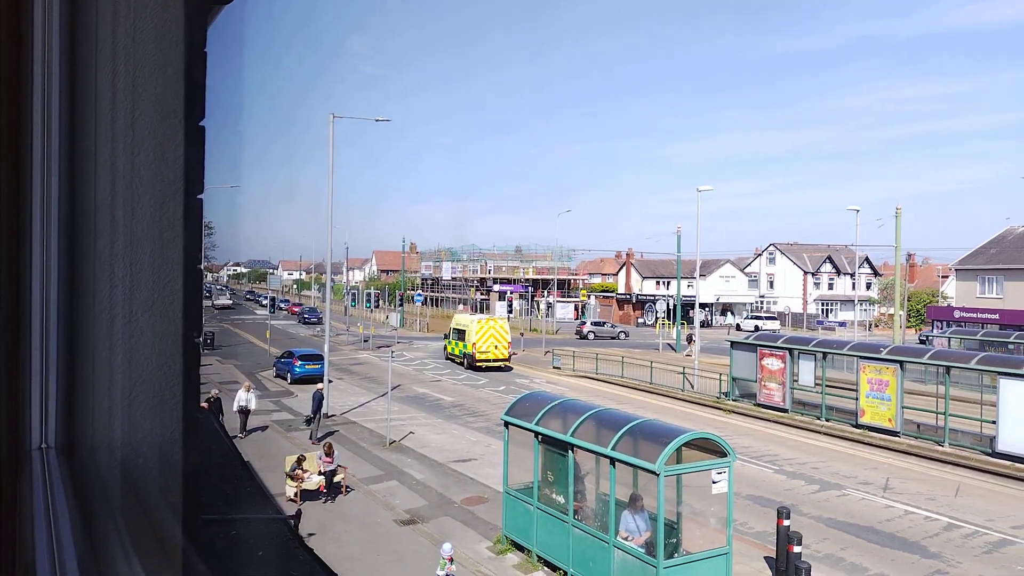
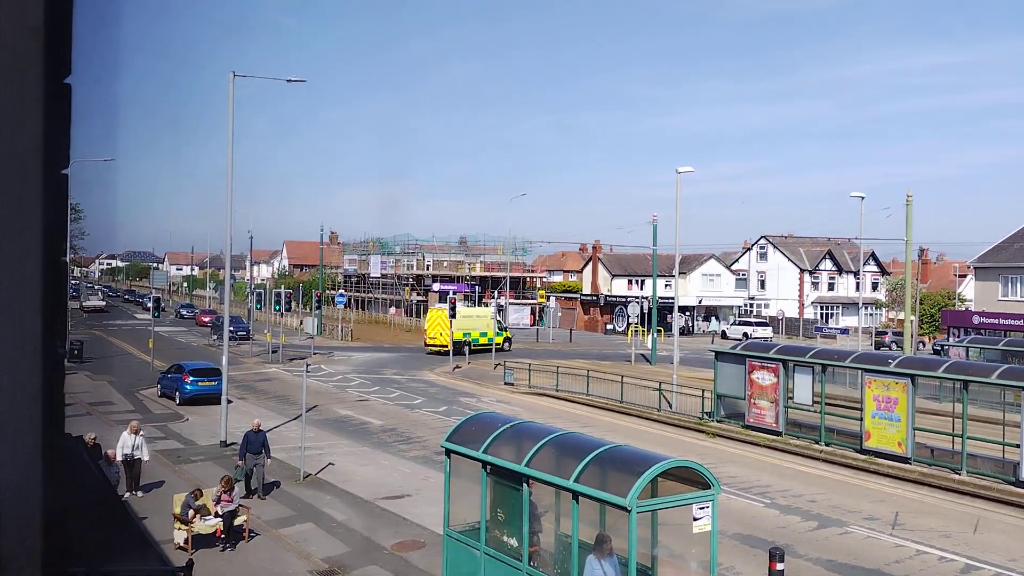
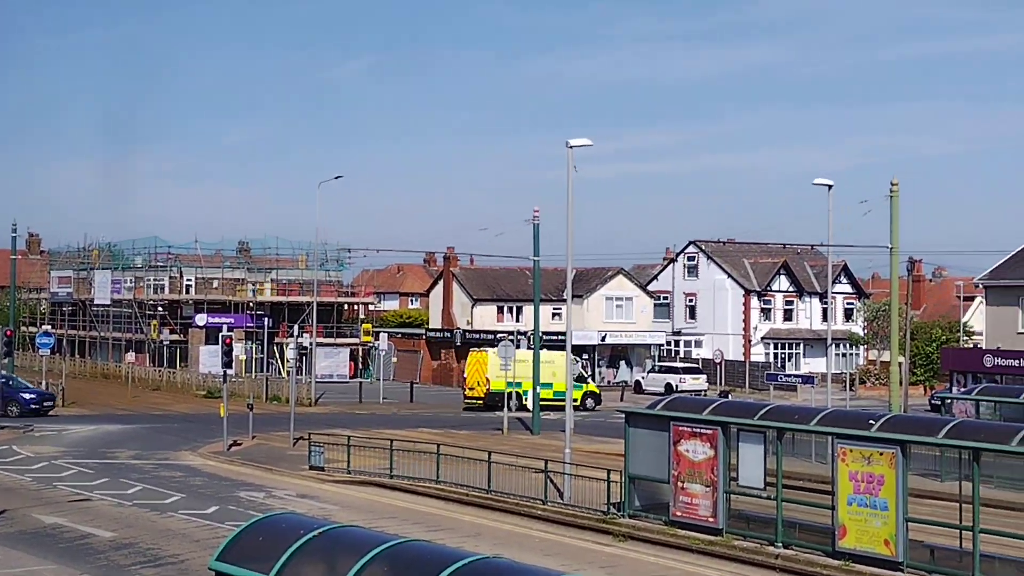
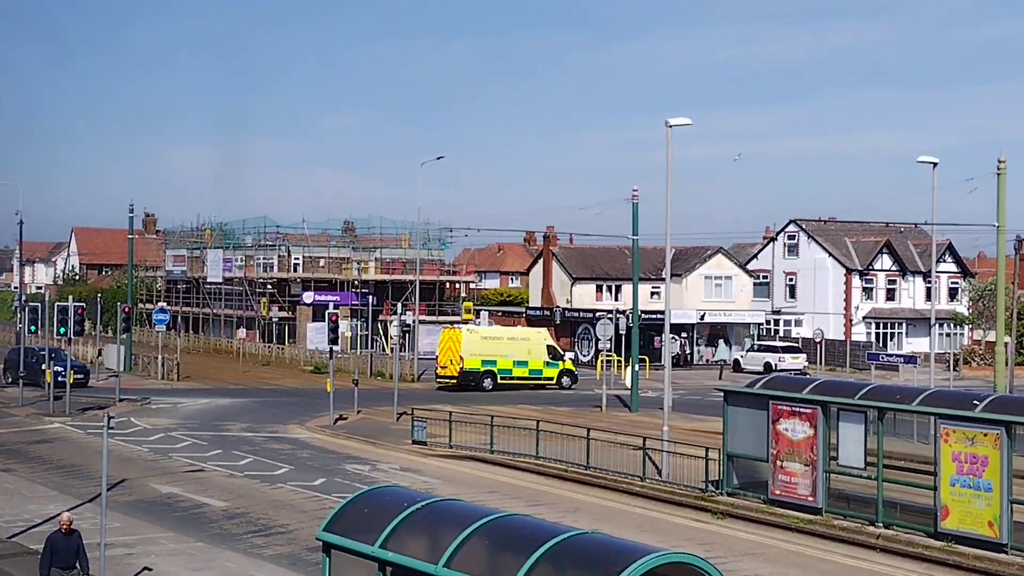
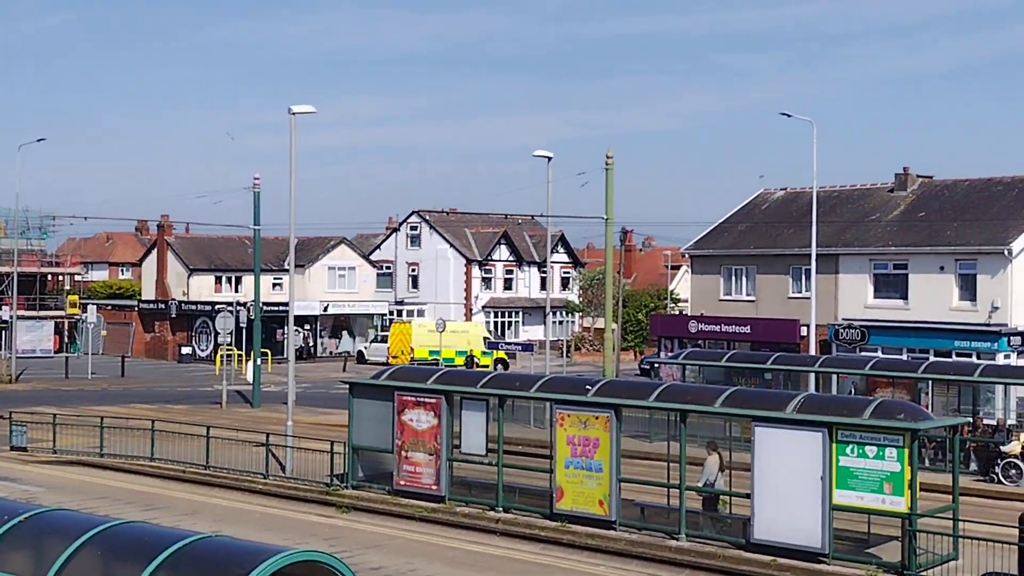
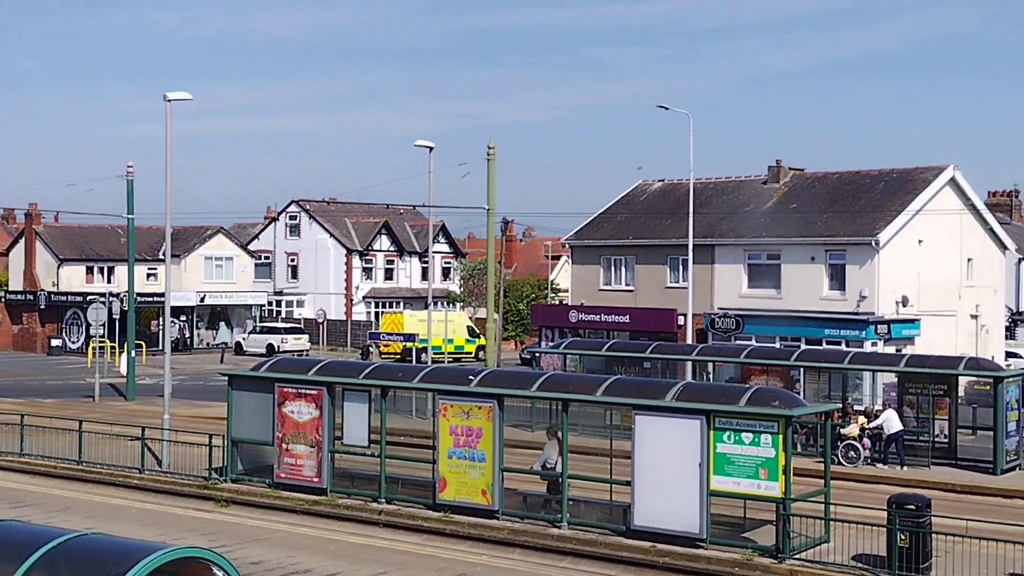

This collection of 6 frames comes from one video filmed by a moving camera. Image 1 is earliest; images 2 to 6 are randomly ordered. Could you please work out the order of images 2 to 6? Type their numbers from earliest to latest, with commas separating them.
2, 4, 3, 5, 6
